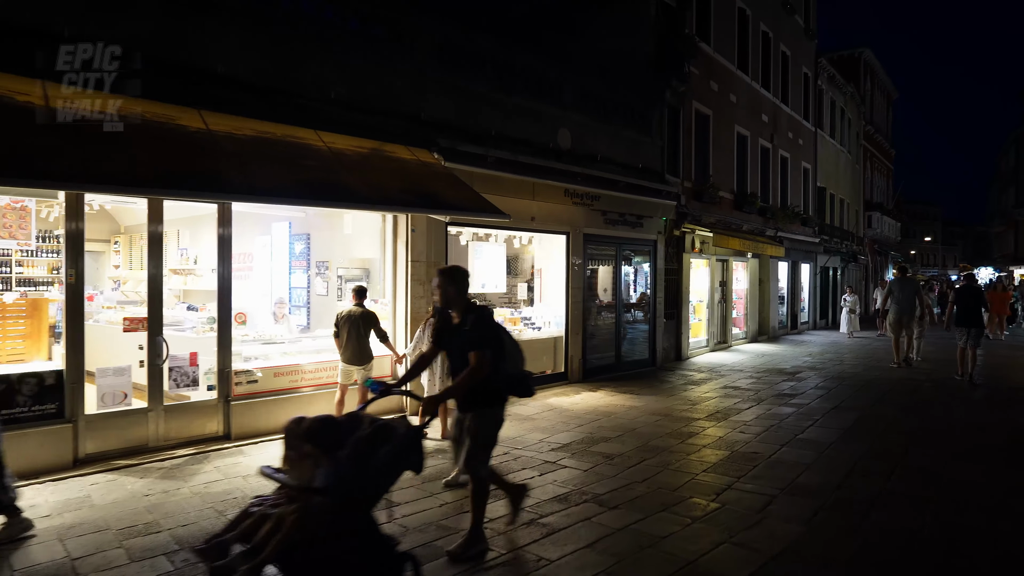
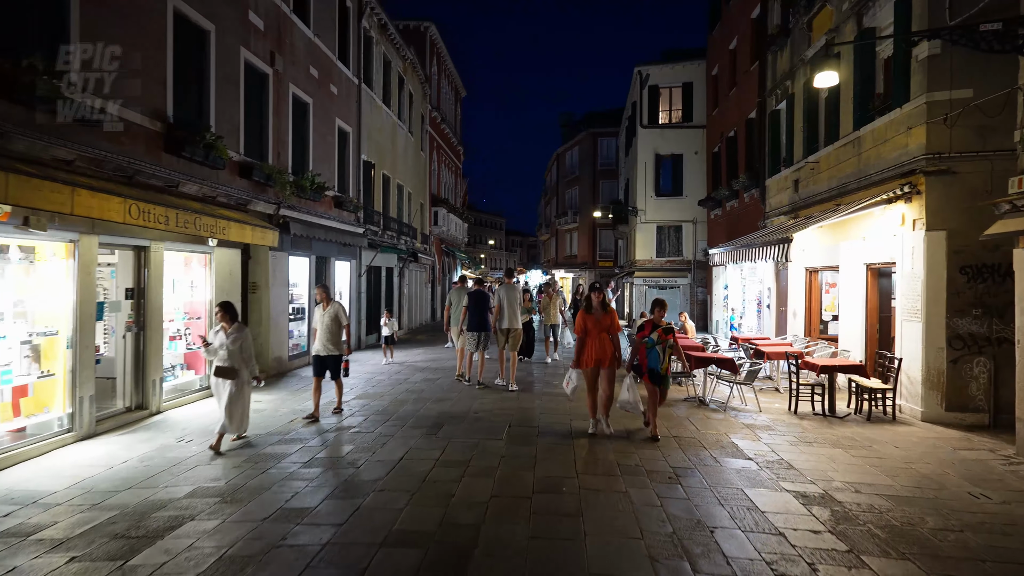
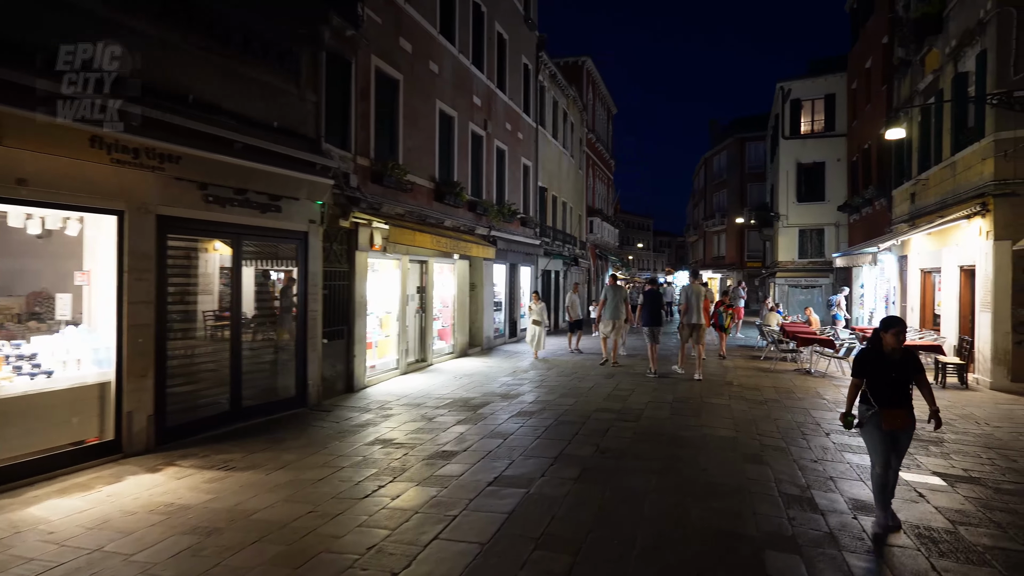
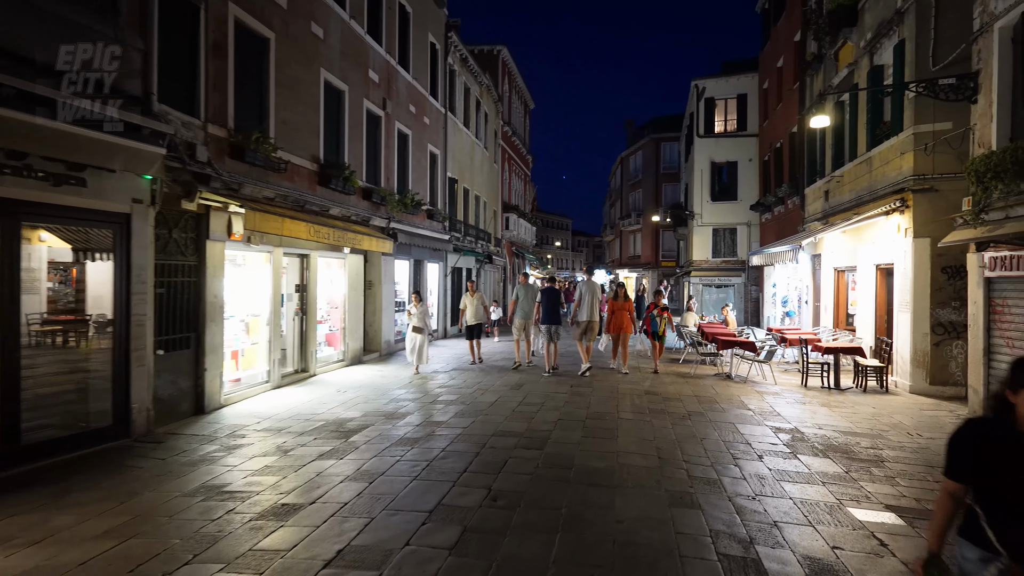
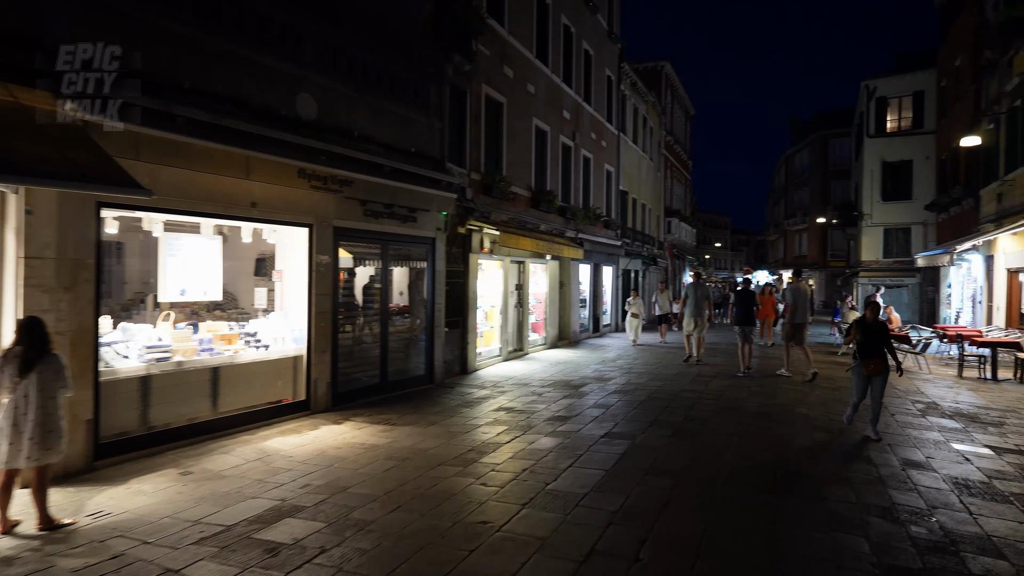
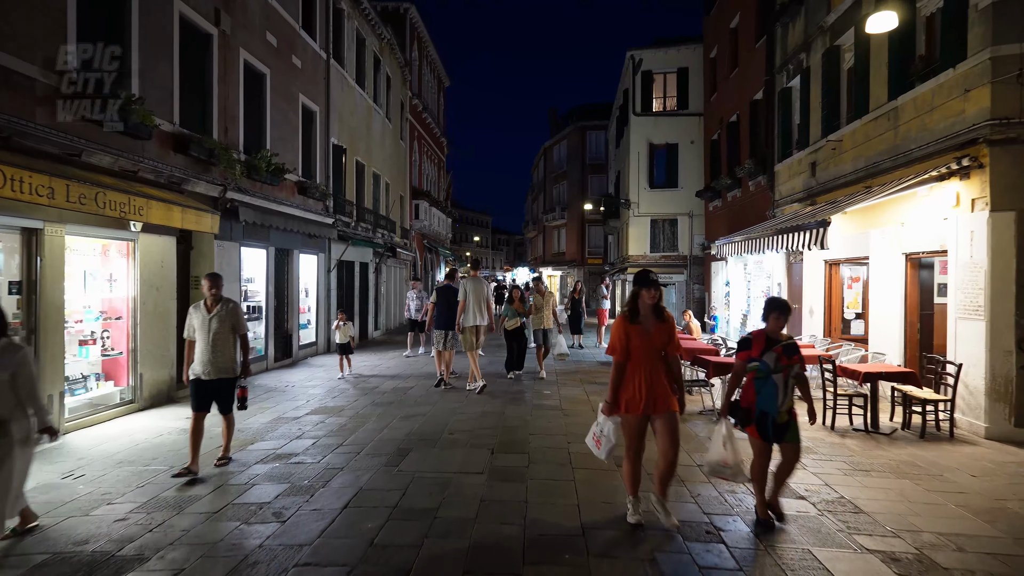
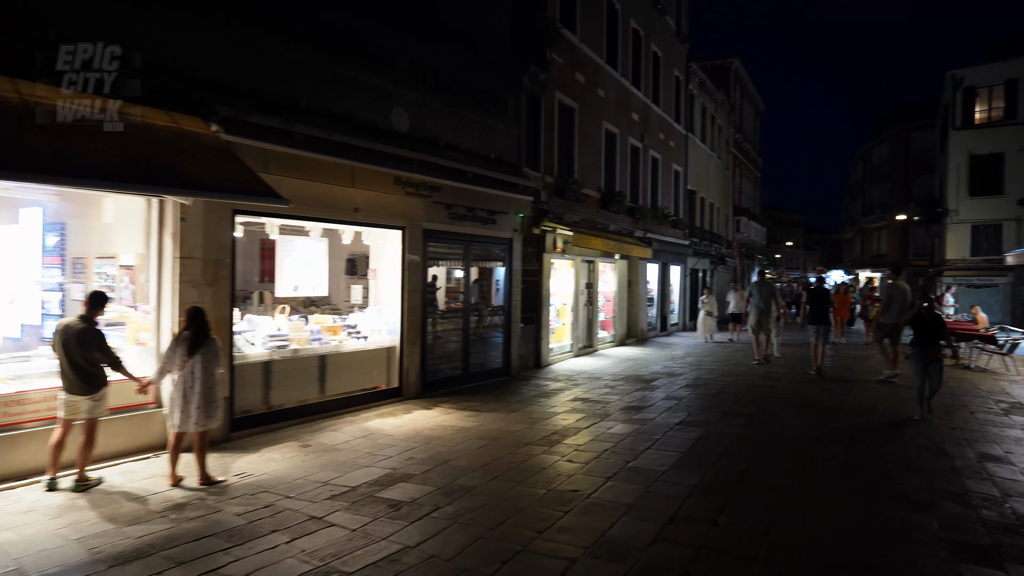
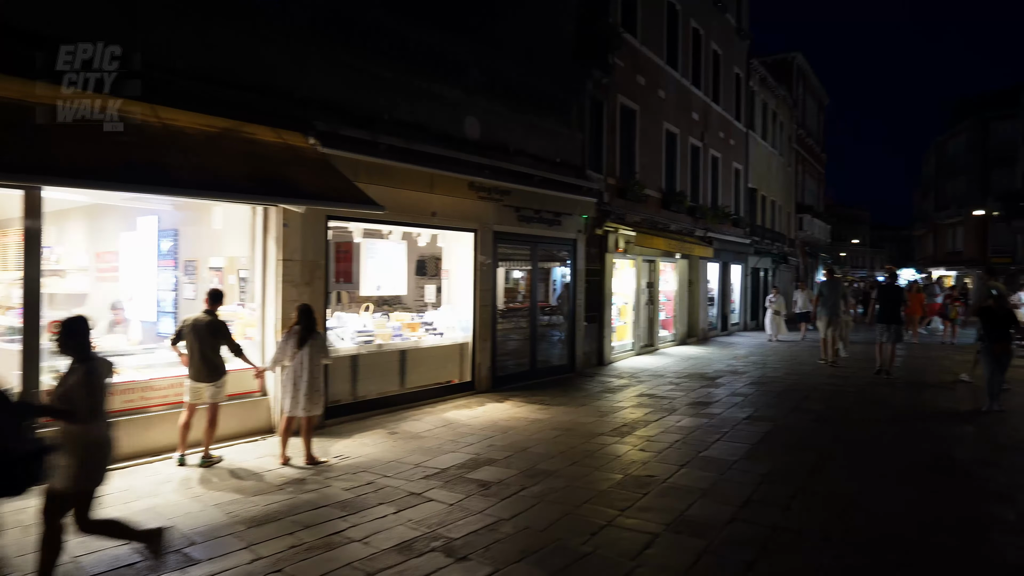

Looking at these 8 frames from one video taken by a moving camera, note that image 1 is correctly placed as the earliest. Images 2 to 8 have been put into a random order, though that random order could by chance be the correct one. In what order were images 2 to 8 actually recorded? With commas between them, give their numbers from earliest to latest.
8, 7, 5, 3, 4, 2, 6
